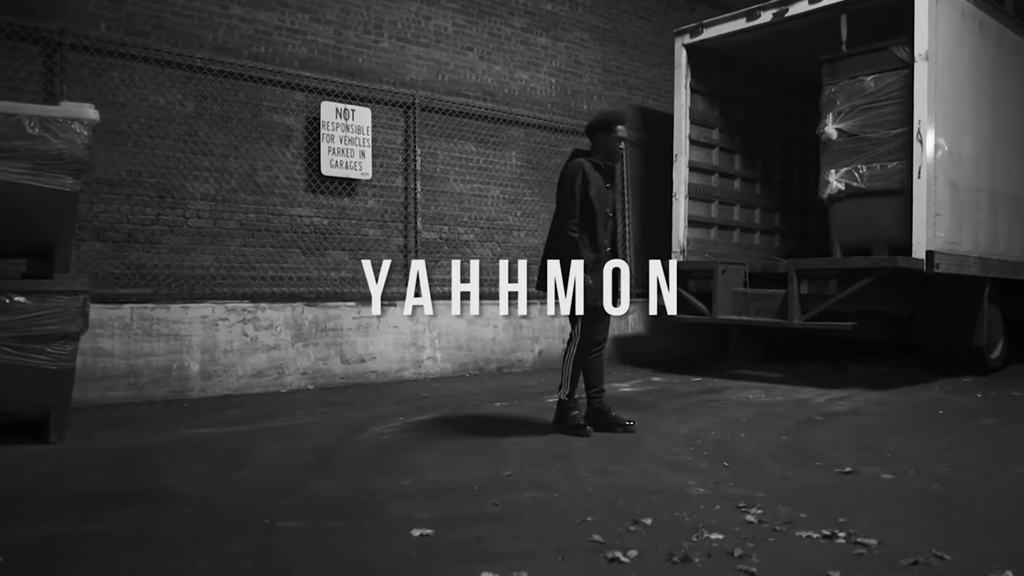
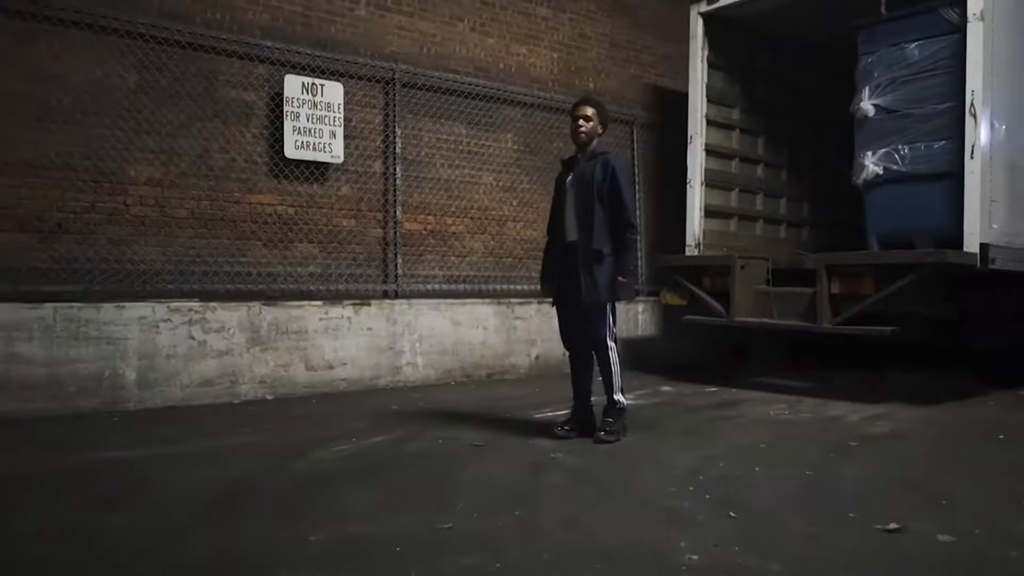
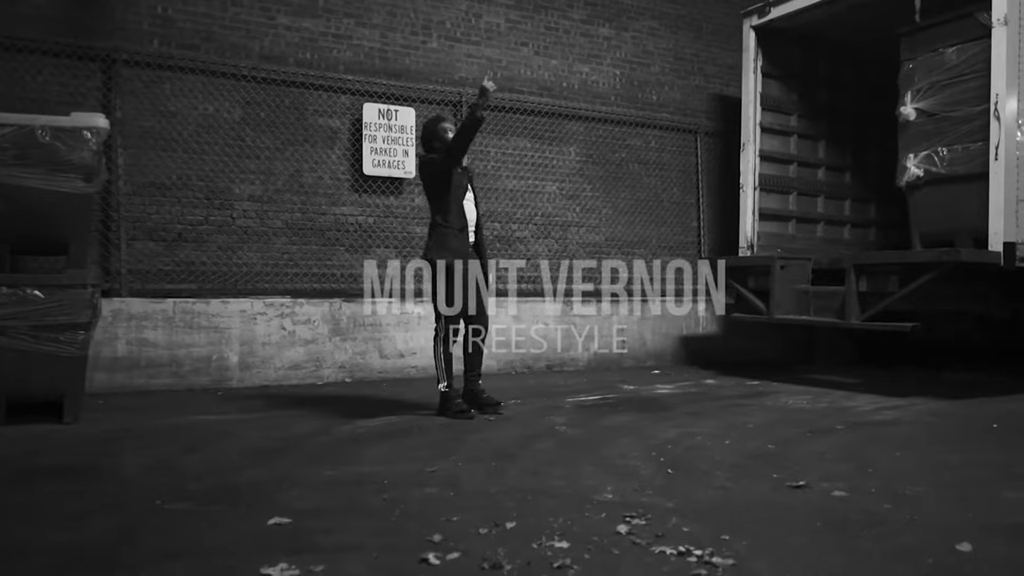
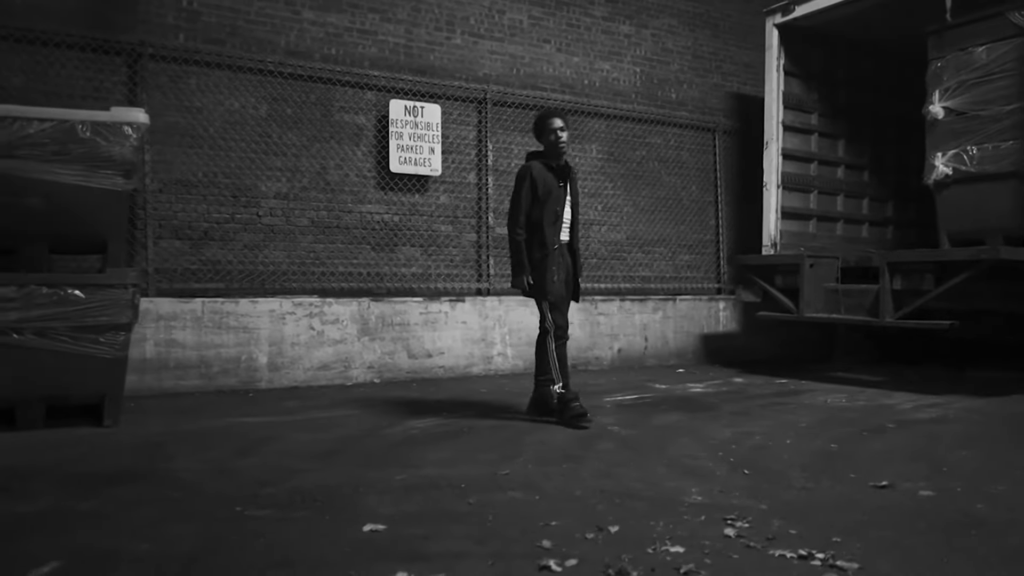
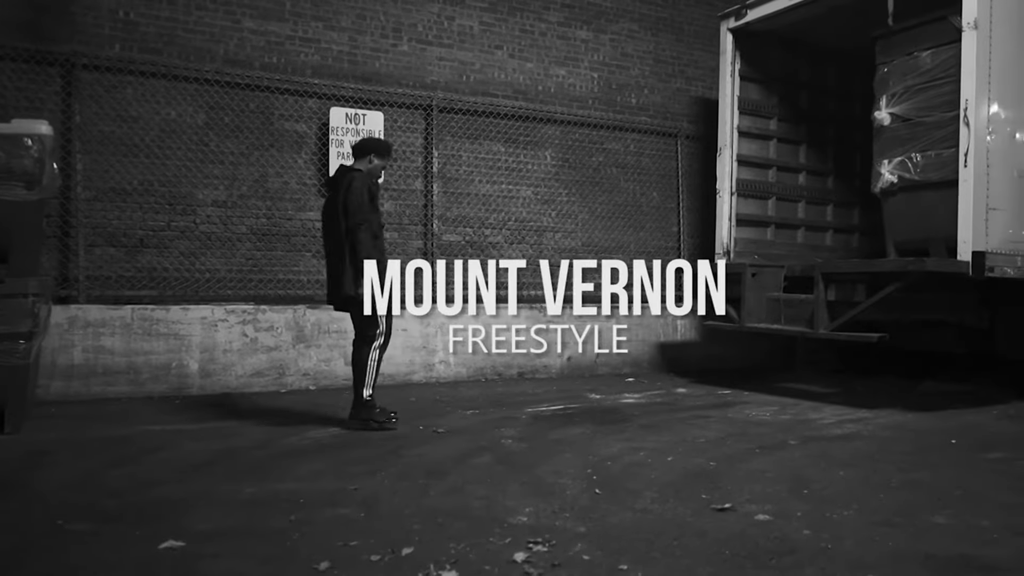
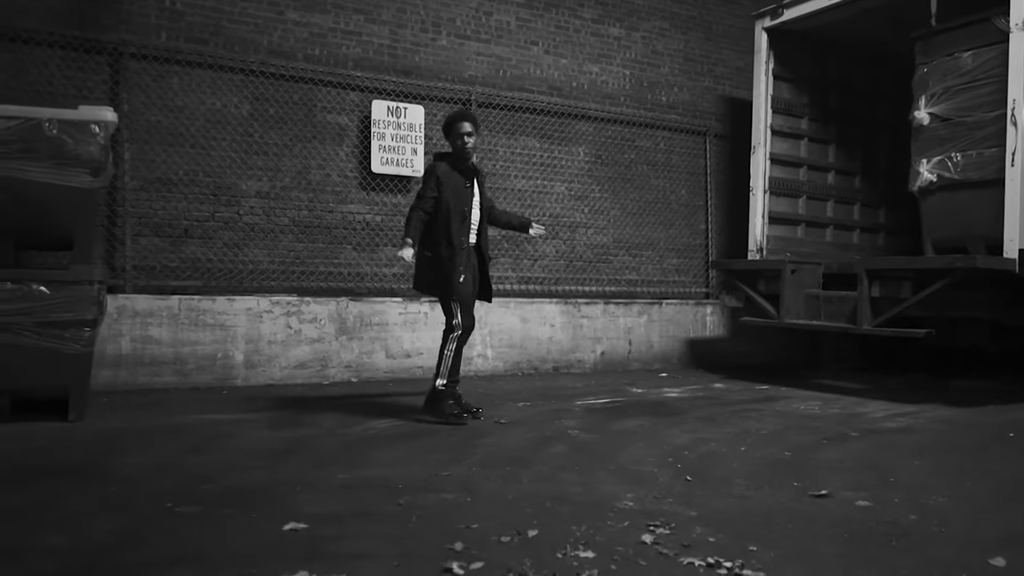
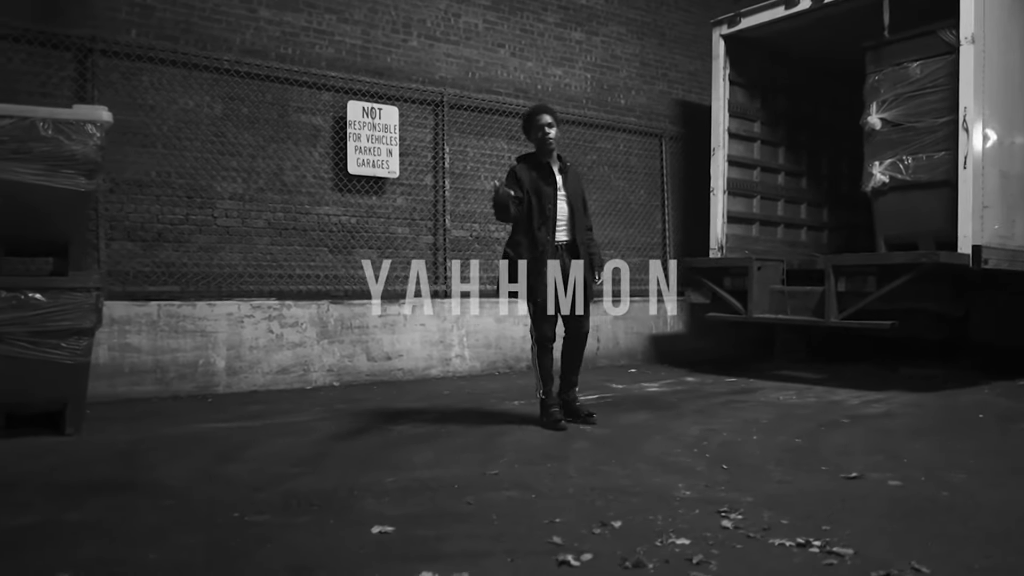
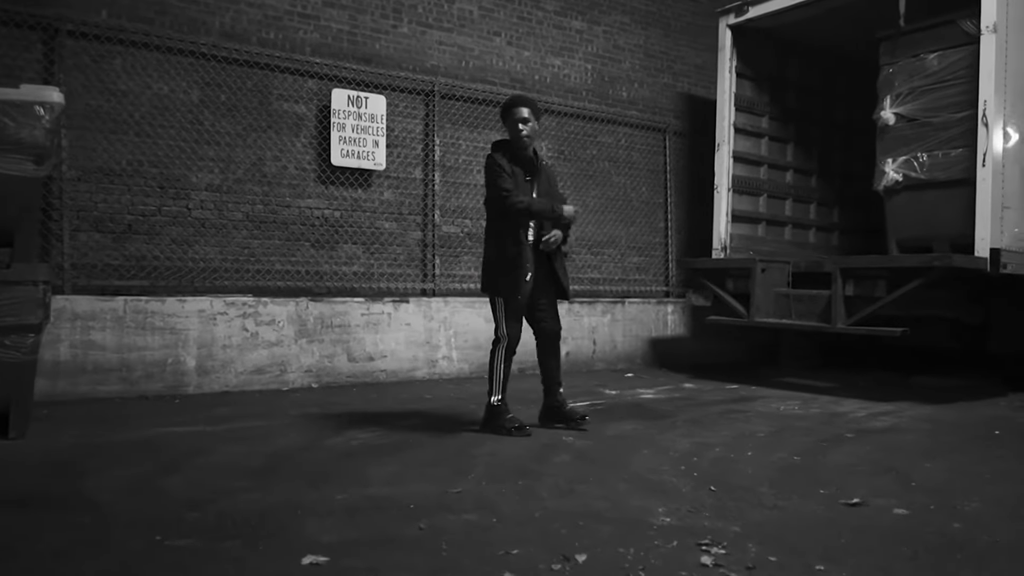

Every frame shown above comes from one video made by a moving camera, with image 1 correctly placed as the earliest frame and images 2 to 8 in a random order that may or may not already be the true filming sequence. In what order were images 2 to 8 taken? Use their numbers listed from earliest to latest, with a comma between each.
7, 4, 3, 5, 6, 8, 2
